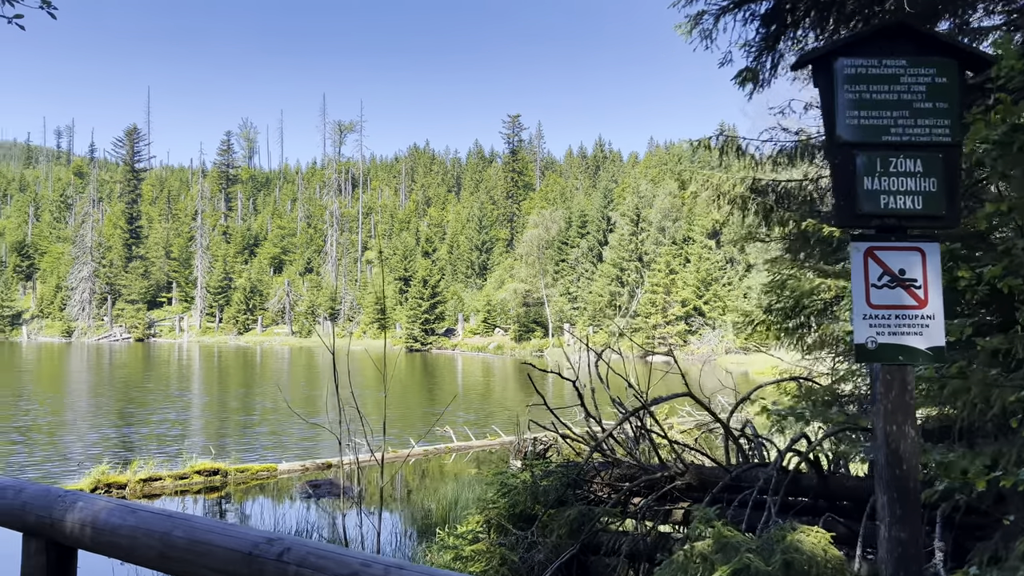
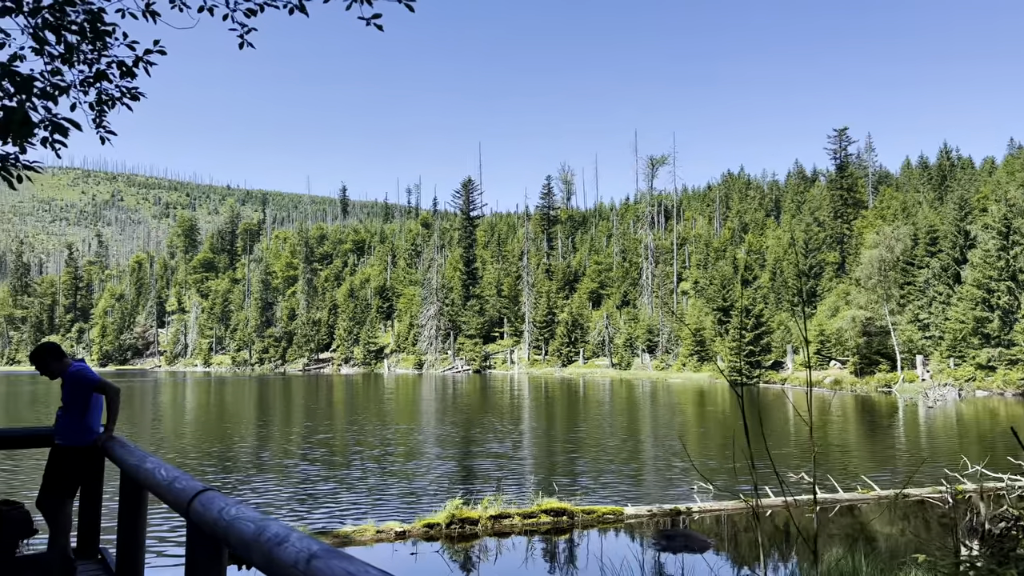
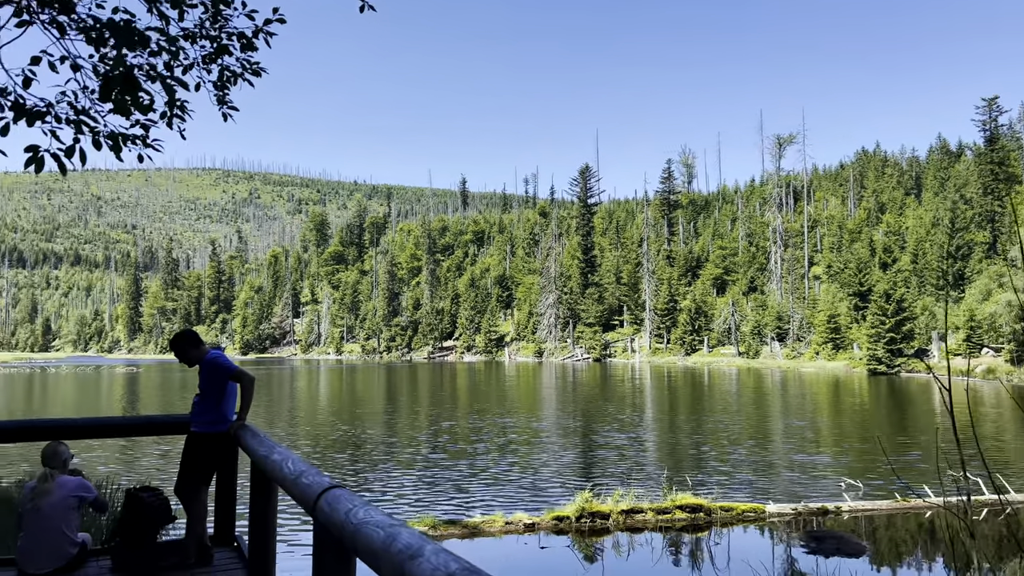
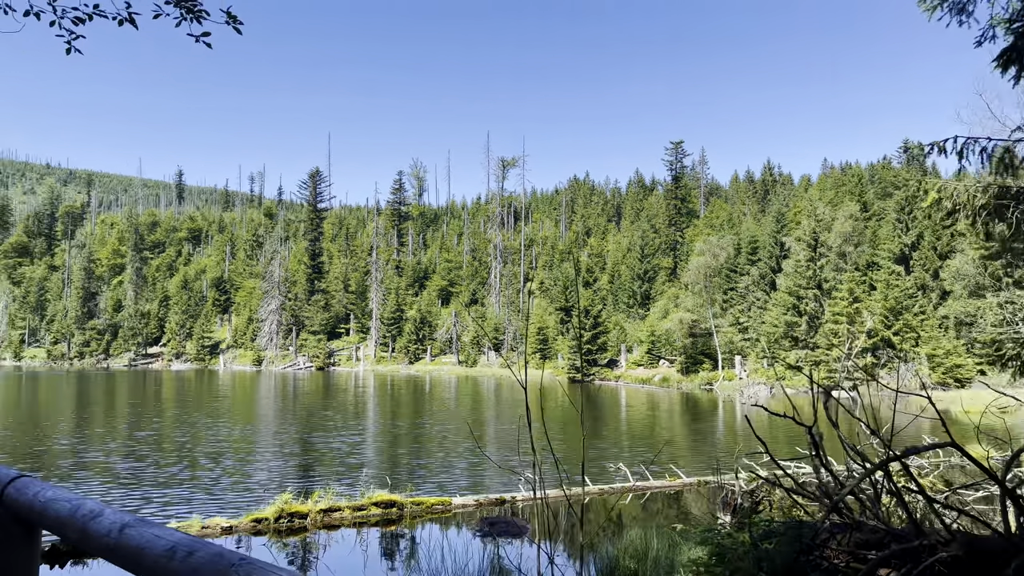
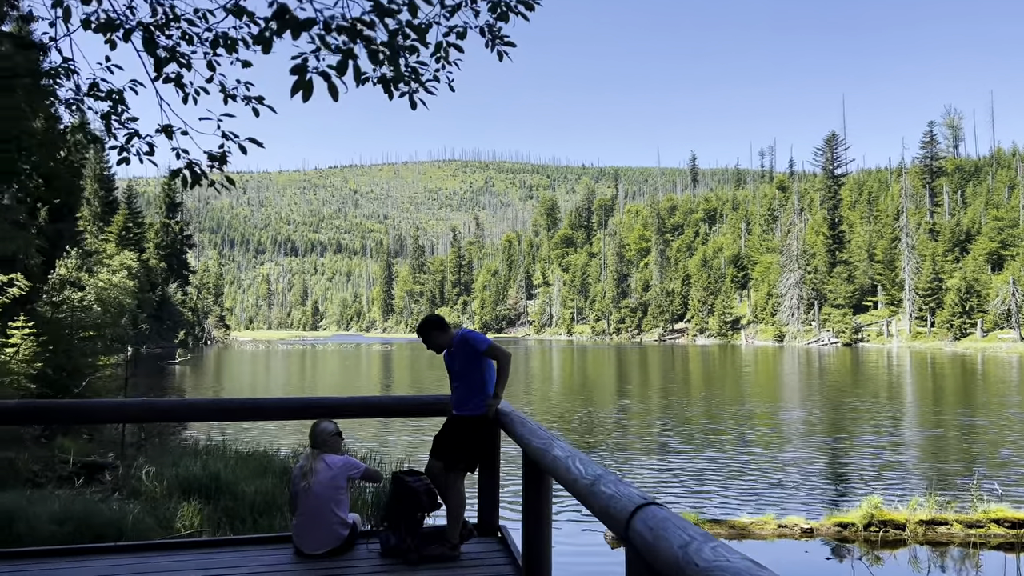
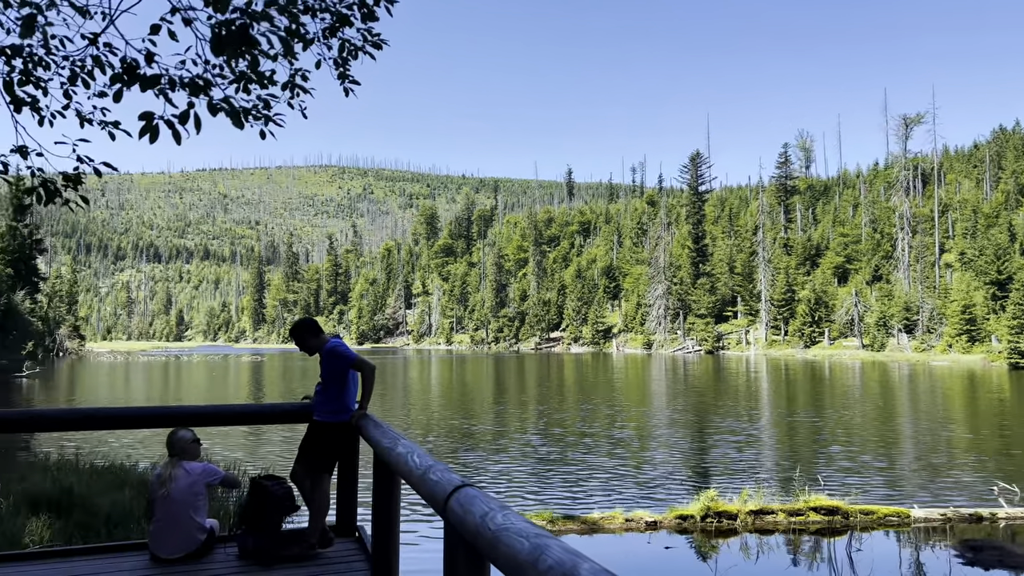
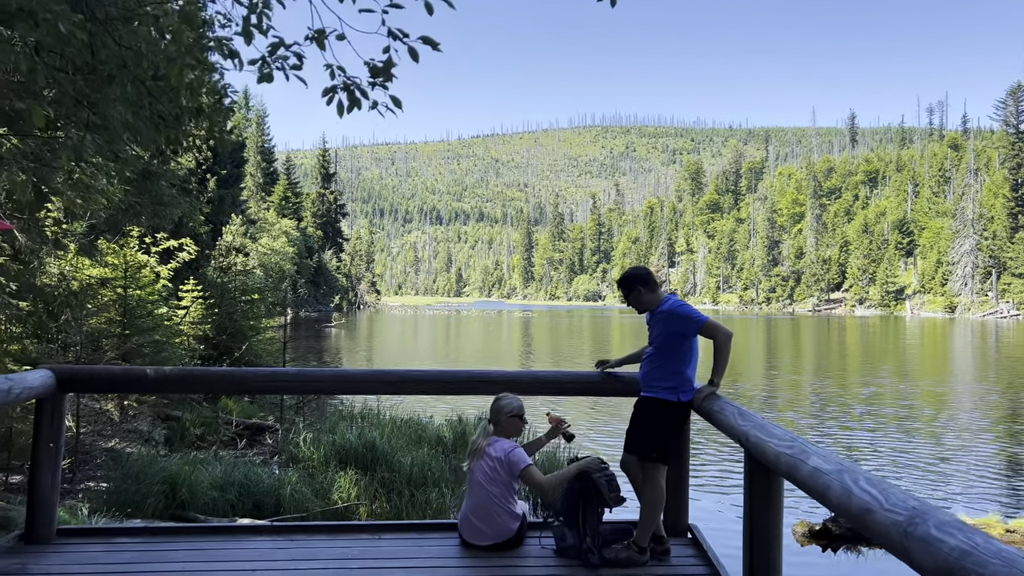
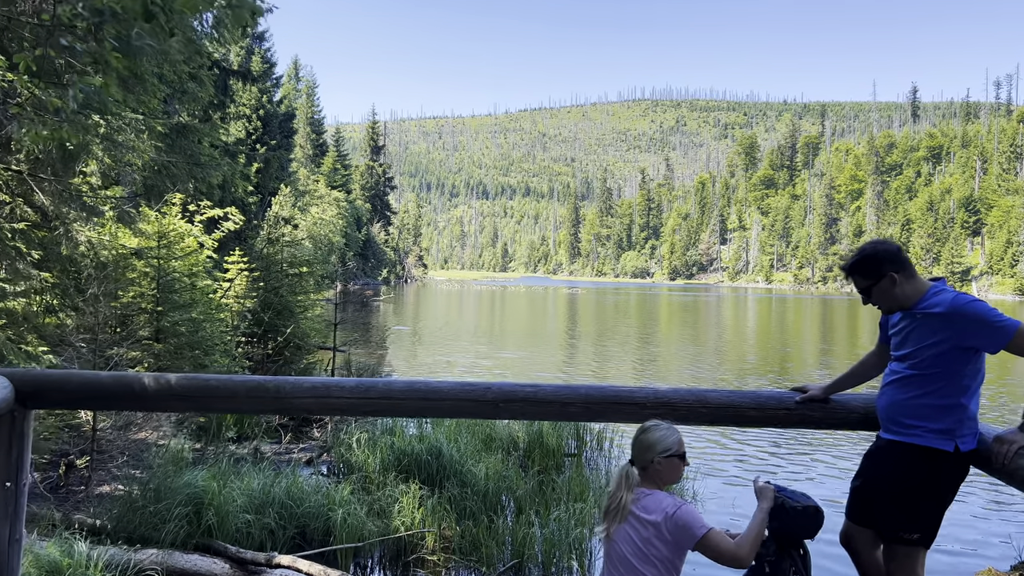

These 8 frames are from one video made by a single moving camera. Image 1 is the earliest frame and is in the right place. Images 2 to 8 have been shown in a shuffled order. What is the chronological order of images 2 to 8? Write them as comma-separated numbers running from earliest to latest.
4, 2, 3, 6, 5, 7, 8
